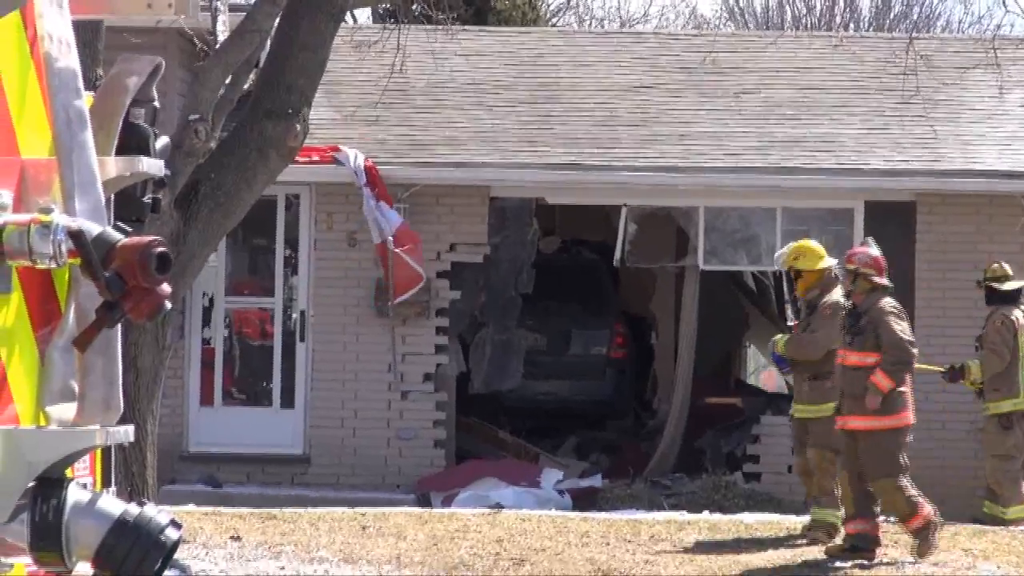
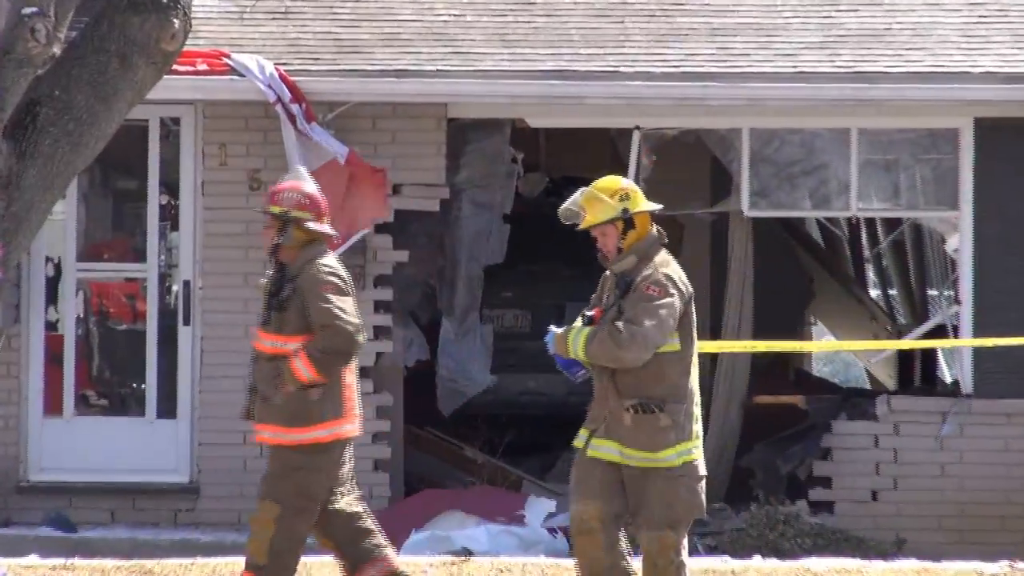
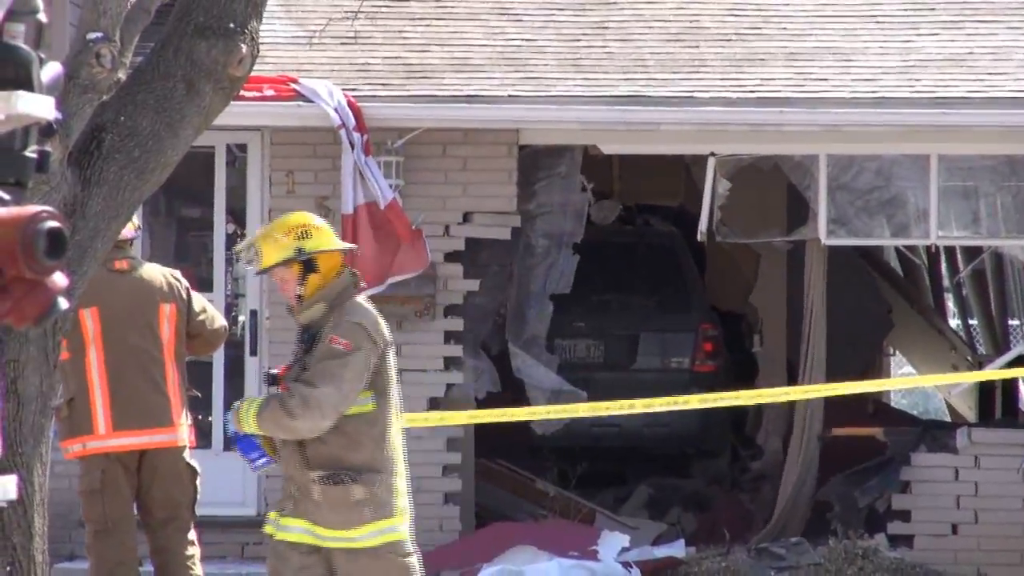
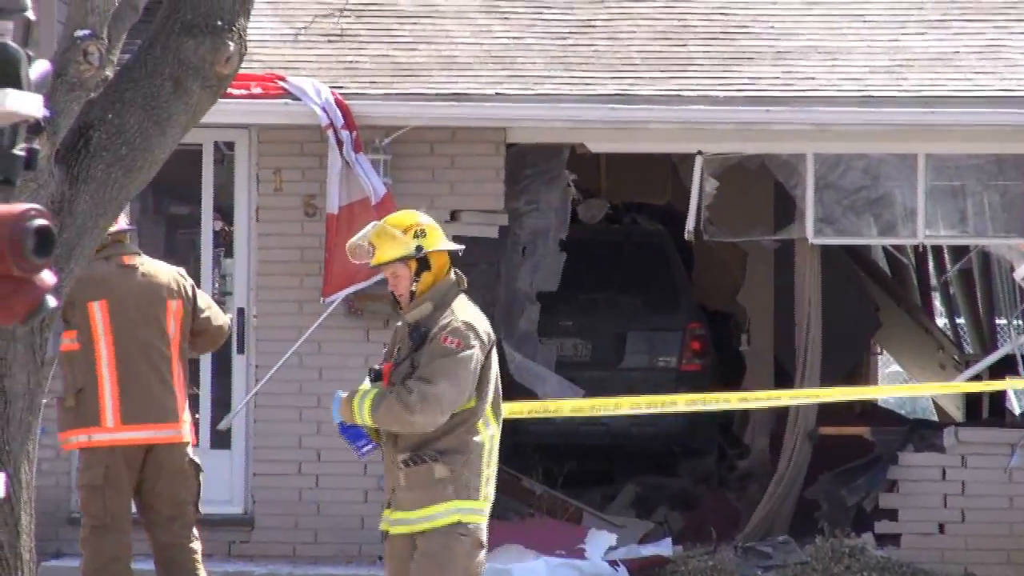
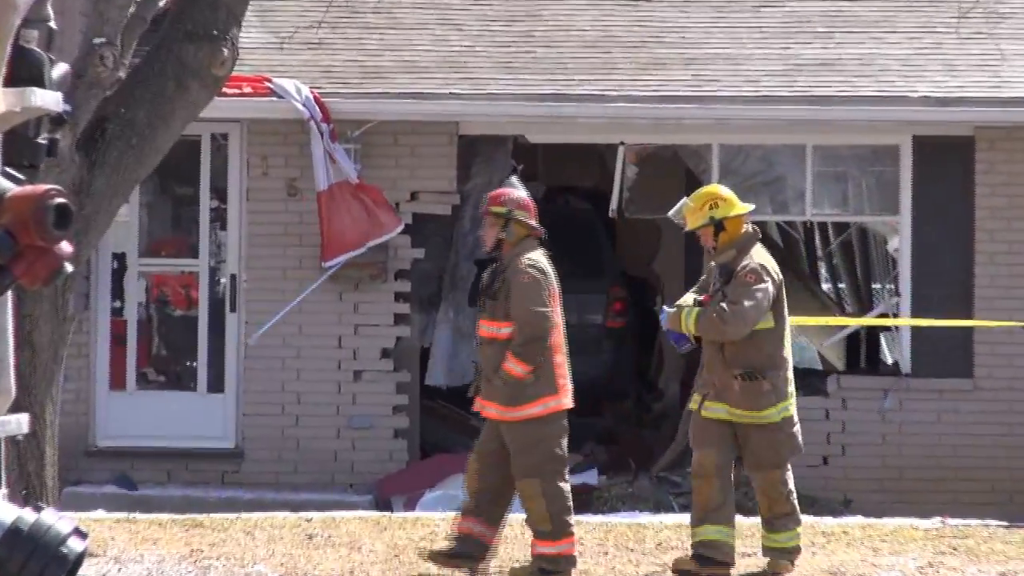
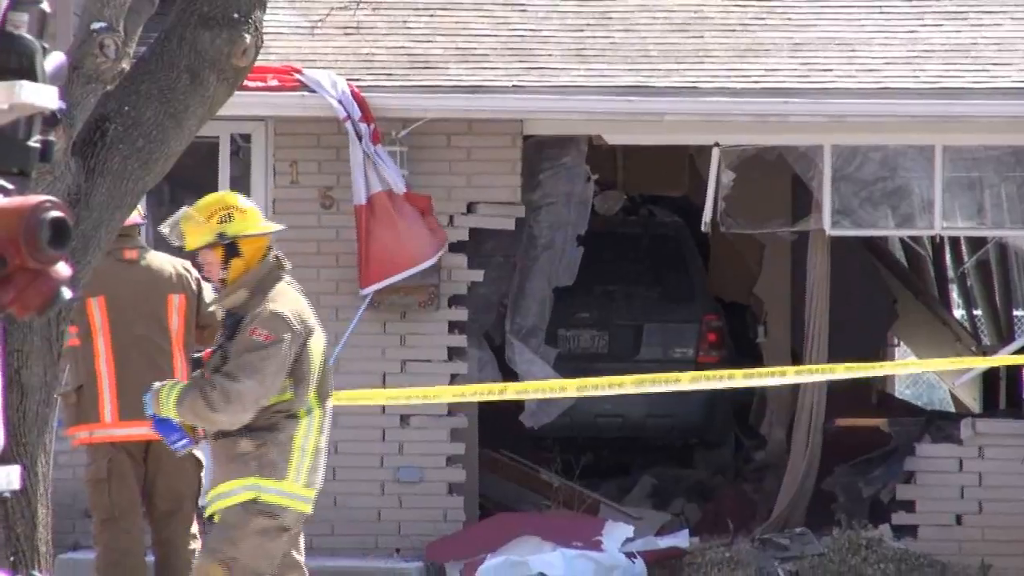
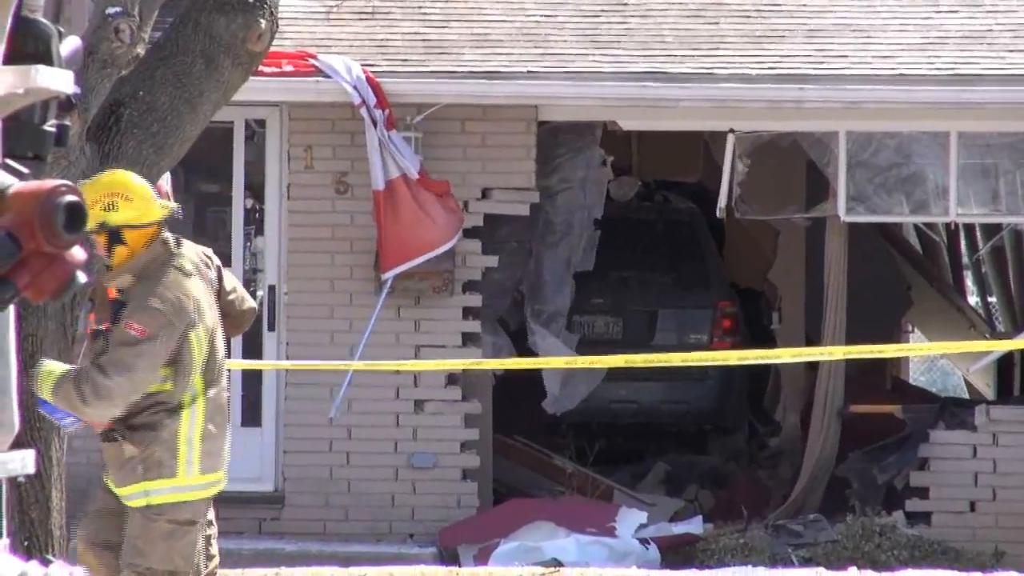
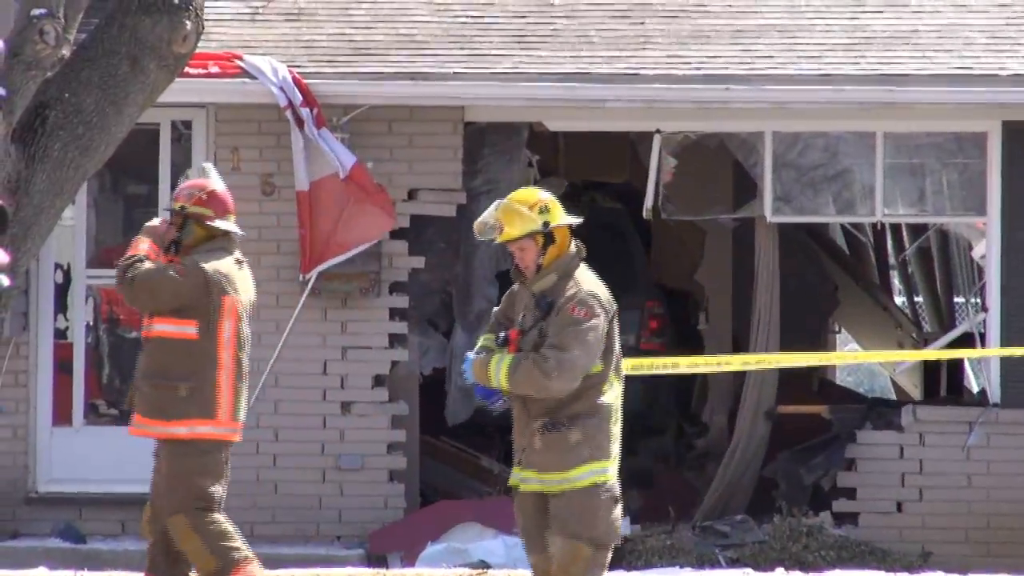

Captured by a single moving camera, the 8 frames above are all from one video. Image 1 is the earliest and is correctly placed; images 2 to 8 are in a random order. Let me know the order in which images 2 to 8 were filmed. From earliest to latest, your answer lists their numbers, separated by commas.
5, 2, 8, 4, 3, 6, 7
